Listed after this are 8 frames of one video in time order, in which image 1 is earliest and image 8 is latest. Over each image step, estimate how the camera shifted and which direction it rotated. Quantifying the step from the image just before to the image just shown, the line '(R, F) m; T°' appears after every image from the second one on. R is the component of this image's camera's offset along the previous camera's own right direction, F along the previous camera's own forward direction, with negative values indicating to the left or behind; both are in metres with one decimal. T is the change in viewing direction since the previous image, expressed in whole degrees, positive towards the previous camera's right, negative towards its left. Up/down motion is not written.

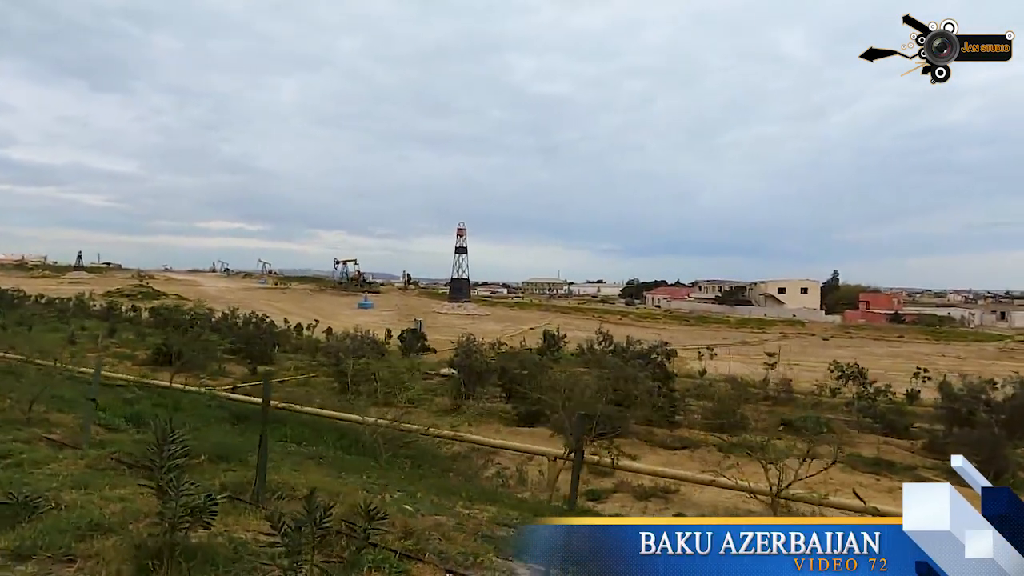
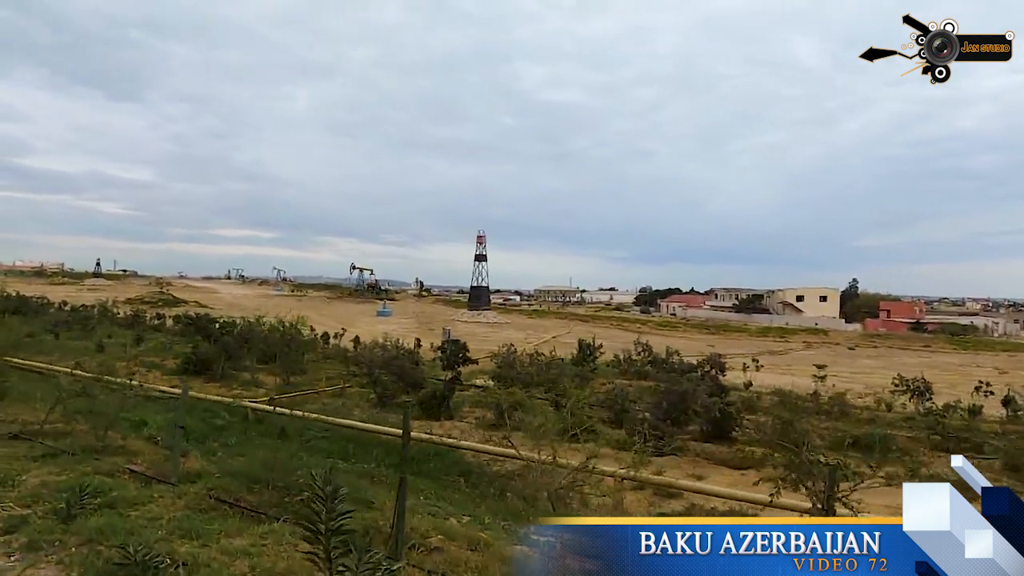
(-0.6, +0.4) m; -1°
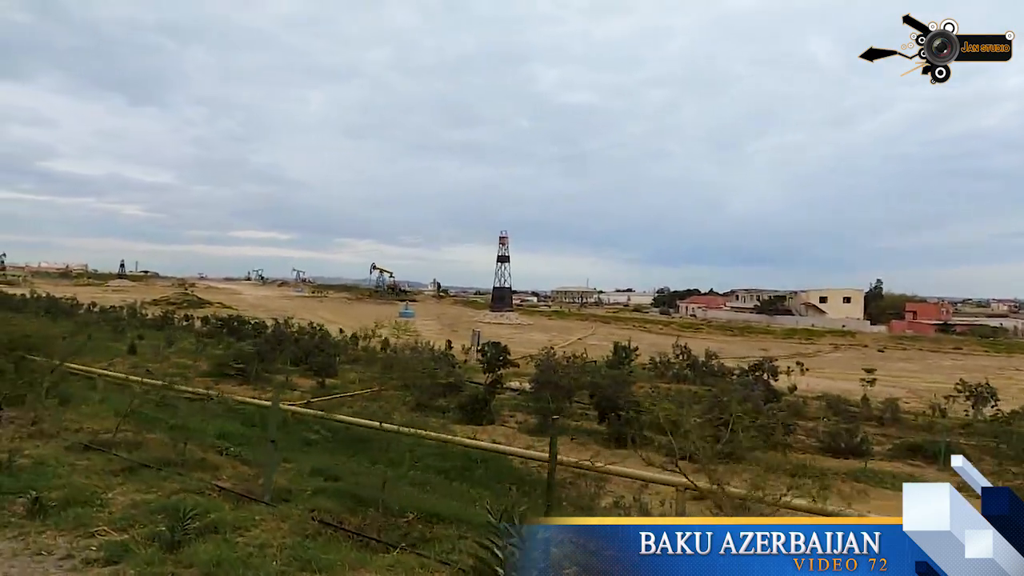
(-0.4, +0.3) m; -1°
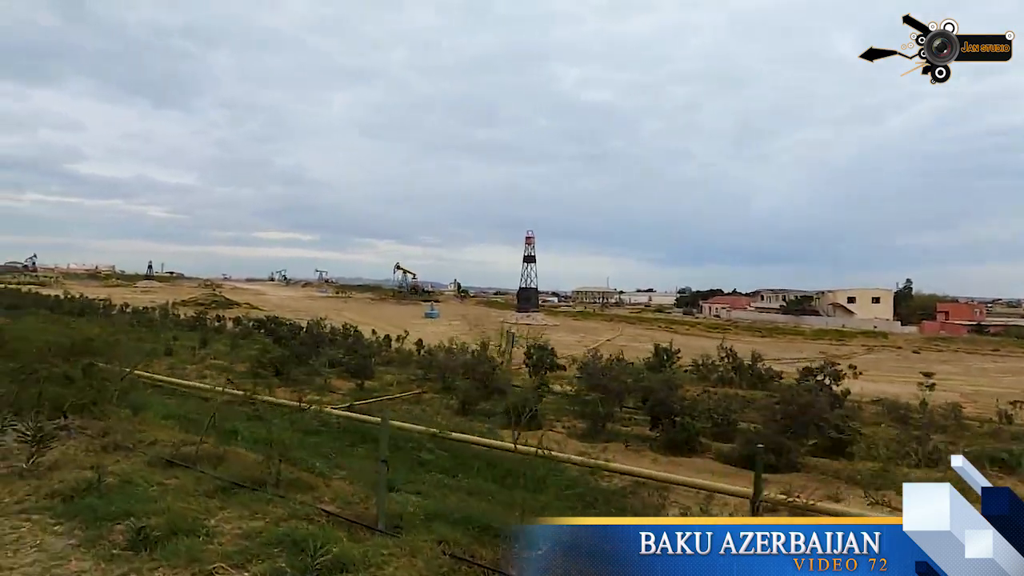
(-0.4, +0.3) m; -2°
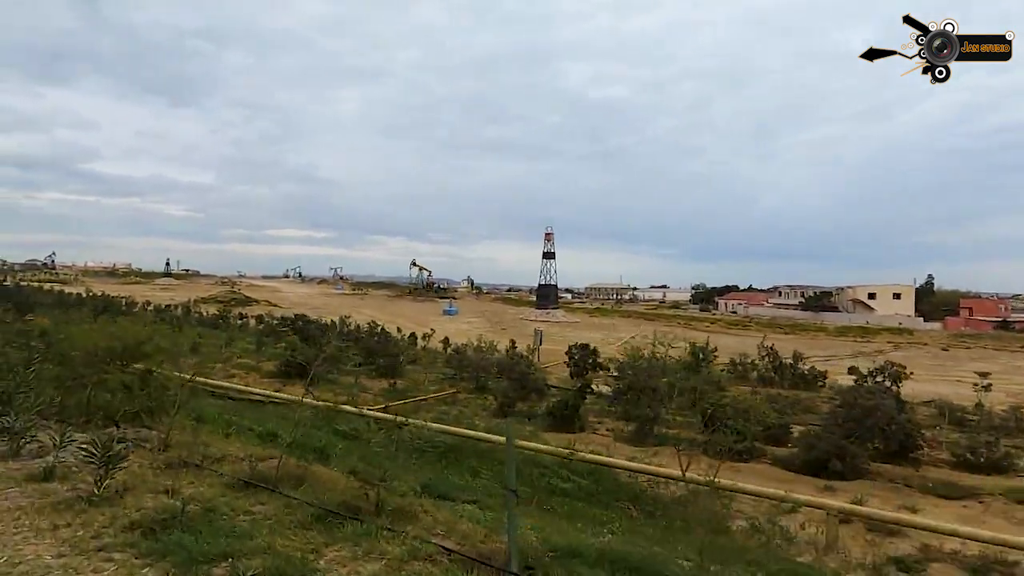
(-0.4, +0.3) m; -1°
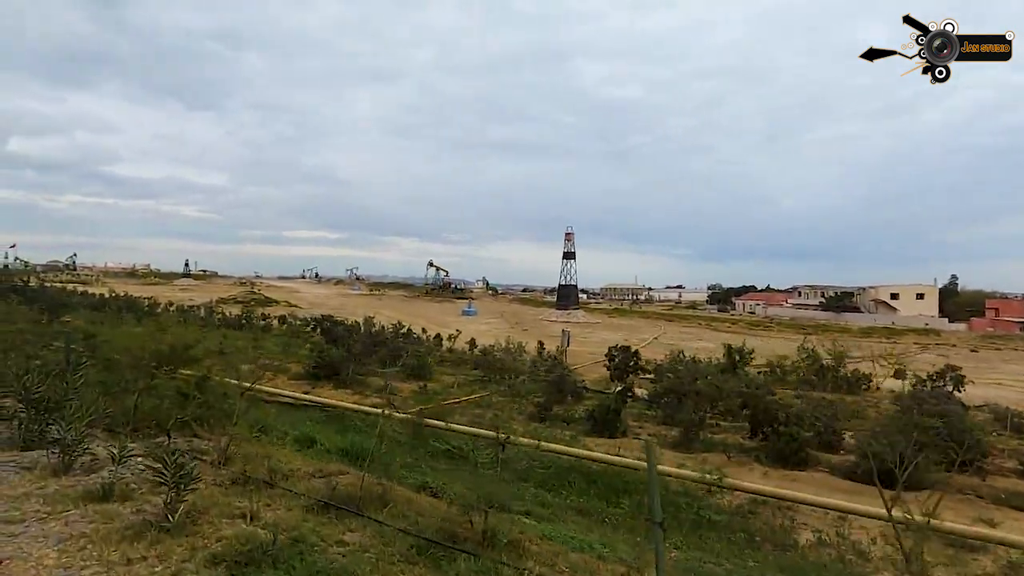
(-0.4, +0.3) m; -1°
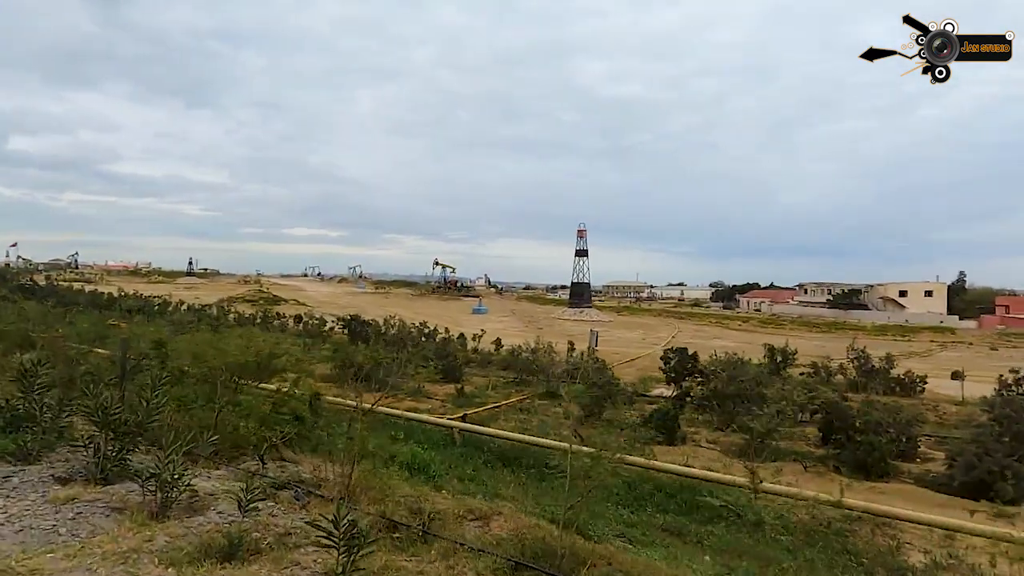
(-0.7, +0.5) m; 0°
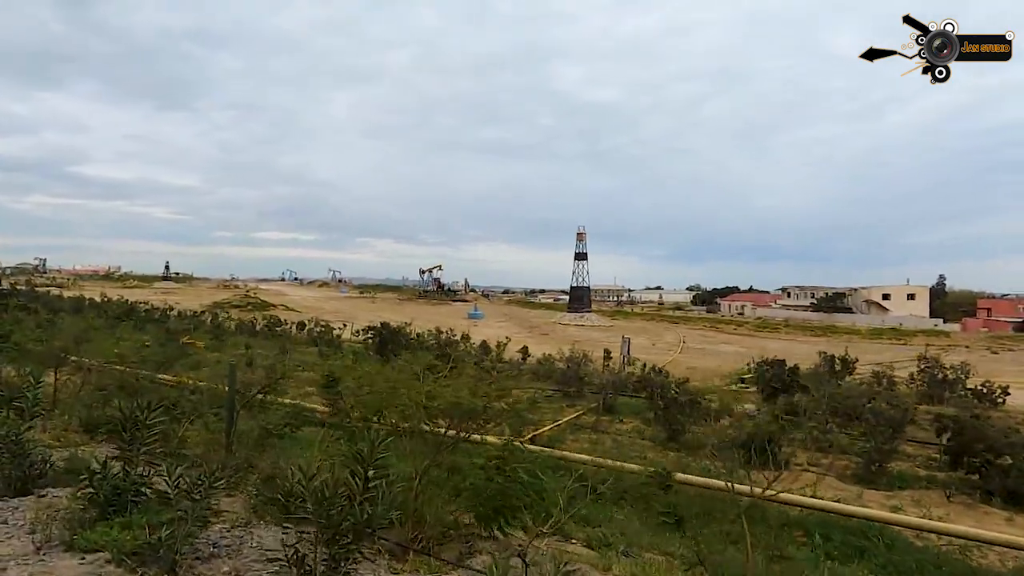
(-1.3, +1.1) m; +2°
